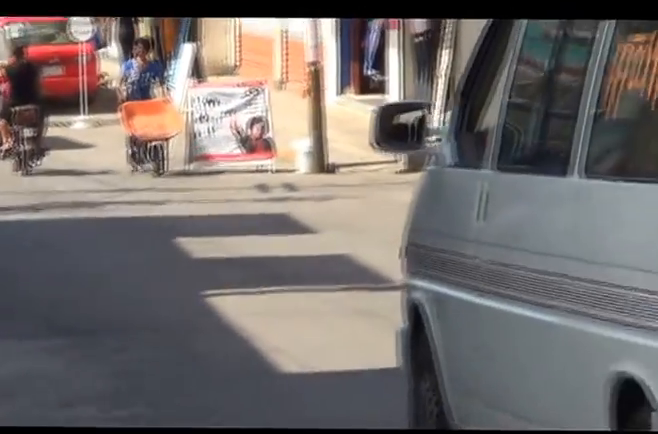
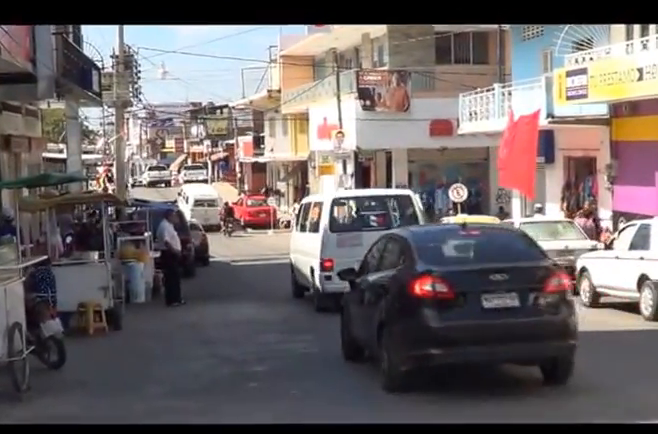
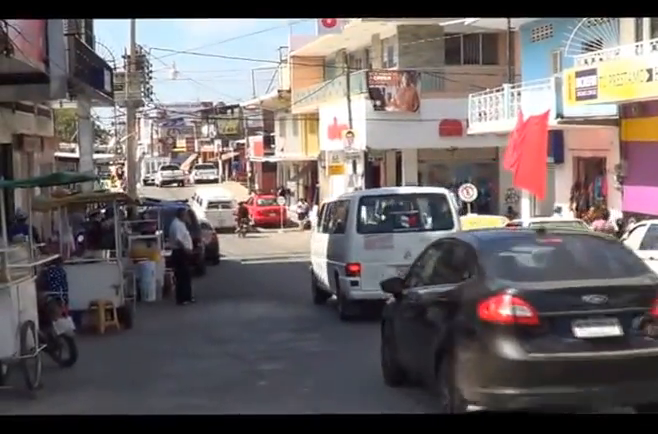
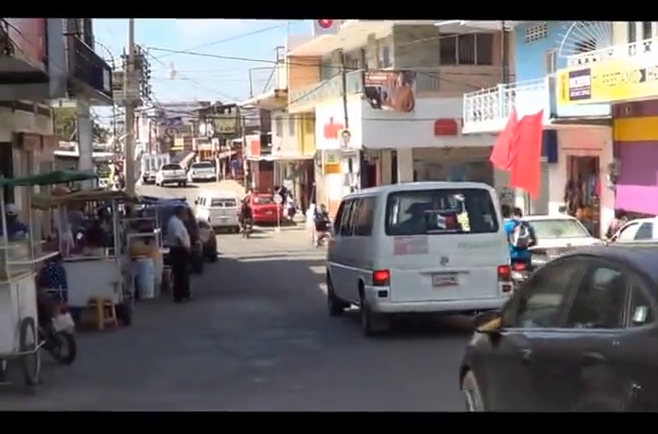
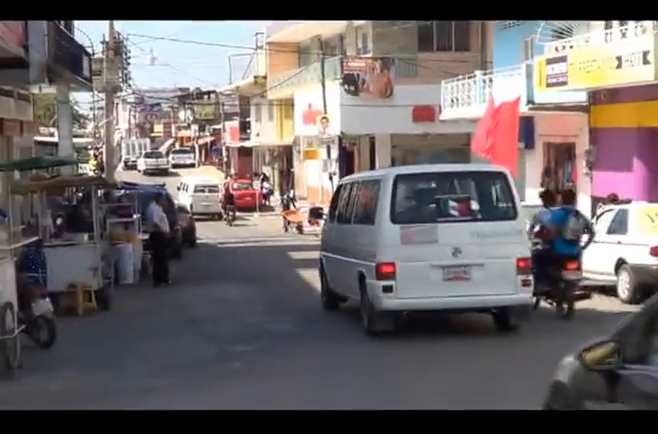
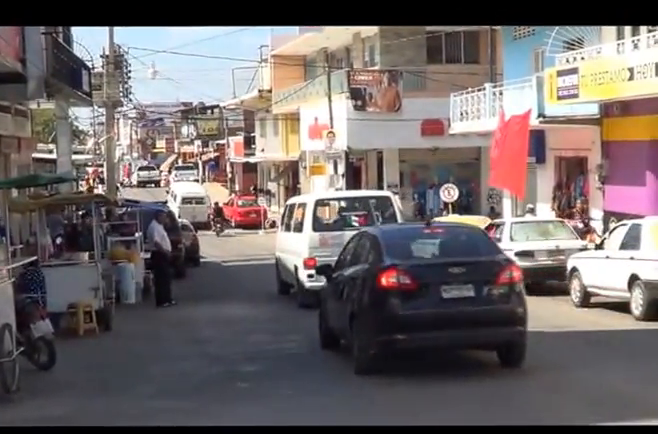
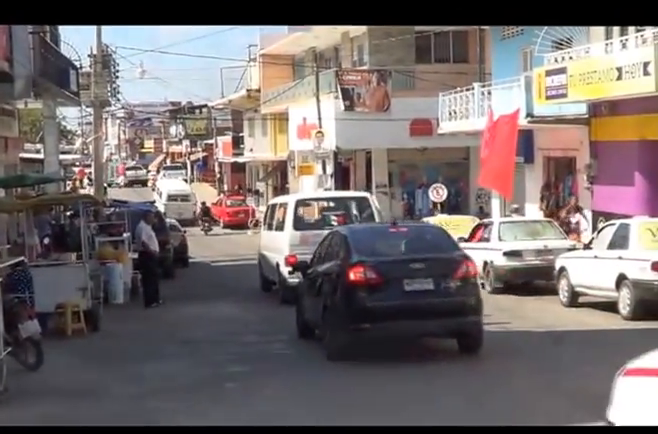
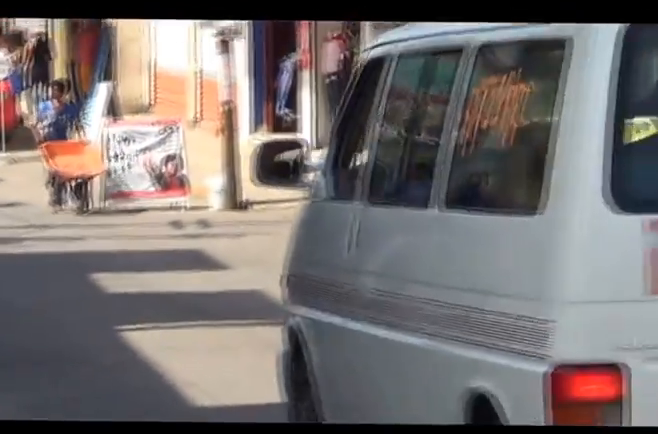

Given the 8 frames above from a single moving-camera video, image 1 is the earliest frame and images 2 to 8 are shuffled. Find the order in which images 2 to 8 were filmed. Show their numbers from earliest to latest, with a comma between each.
8, 5, 4, 3, 2, 6, 7
